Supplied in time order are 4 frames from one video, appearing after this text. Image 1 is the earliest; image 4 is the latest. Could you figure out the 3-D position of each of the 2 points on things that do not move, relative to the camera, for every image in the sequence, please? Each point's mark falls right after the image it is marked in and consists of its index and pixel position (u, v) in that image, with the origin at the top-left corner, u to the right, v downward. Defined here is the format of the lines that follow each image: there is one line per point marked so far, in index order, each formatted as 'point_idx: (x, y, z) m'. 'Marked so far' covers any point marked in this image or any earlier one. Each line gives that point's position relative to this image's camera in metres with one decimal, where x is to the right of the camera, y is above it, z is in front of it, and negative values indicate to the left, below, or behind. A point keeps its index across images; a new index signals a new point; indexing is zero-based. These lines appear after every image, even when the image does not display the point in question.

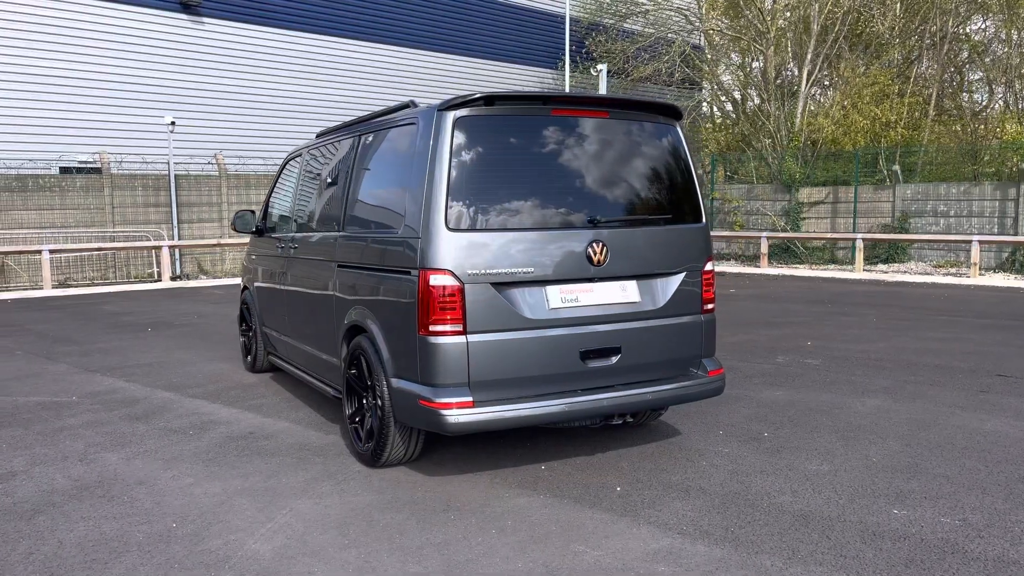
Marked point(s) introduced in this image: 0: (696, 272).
0: (+1.1, +0.1, +4.7) m
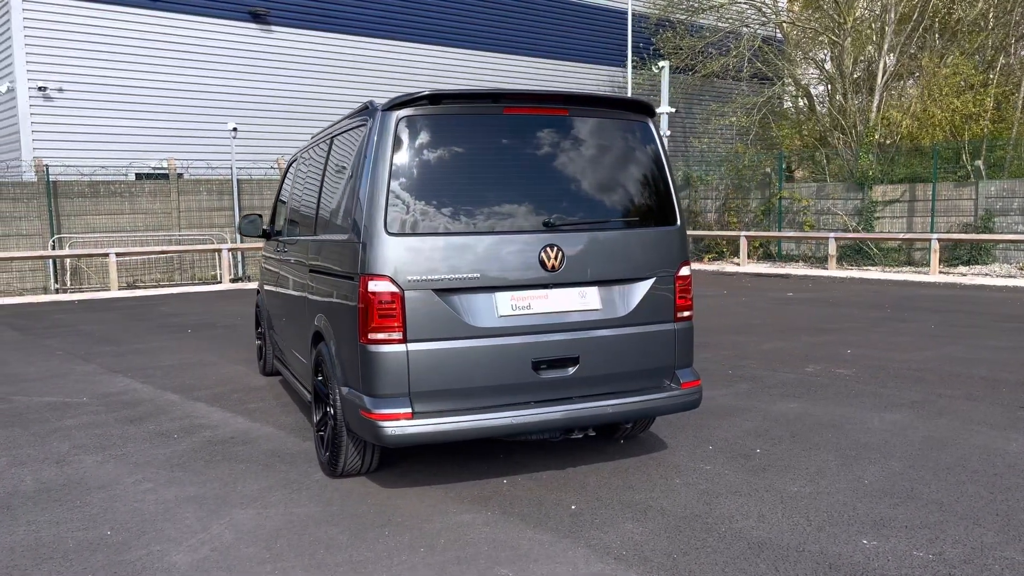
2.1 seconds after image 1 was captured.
0: (+0.8, +0.1, +4.4) m
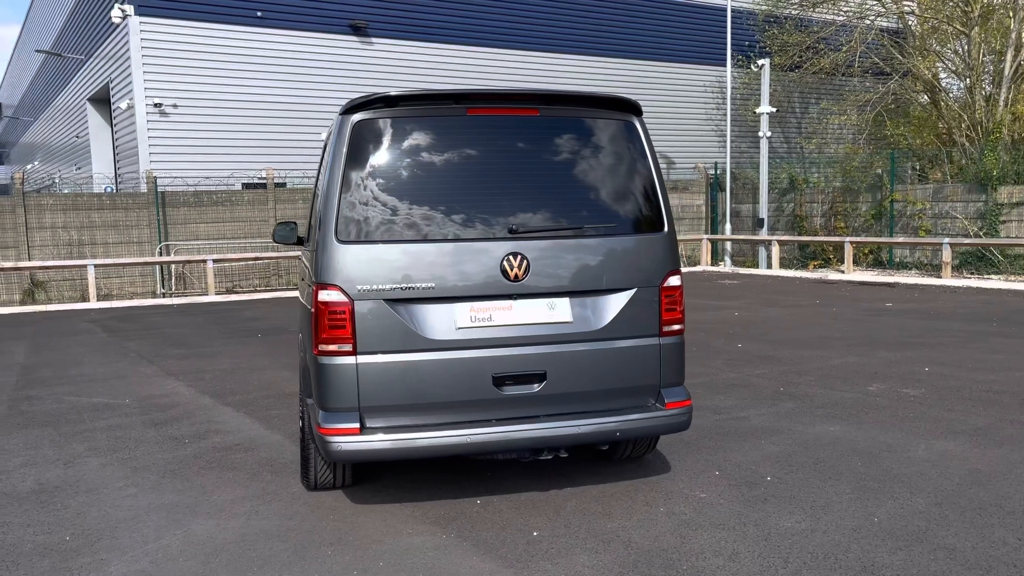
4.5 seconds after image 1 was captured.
0: (+0.7, 0.0, +4.1) m
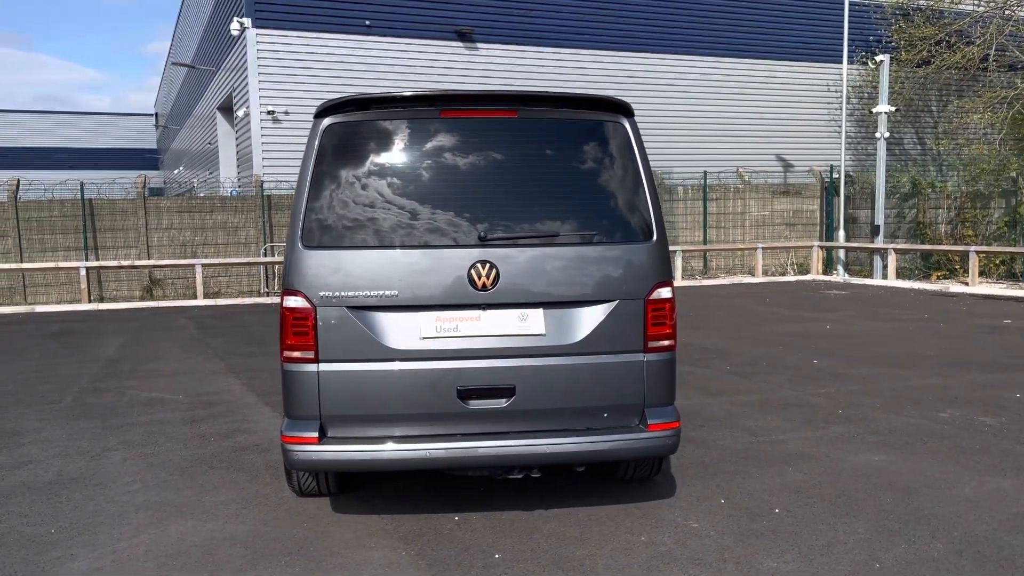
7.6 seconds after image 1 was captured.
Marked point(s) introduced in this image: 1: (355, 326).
0: (+0.6, -0.1, +3.8) m
1: (-0.7, -0.2, +3.7) m
